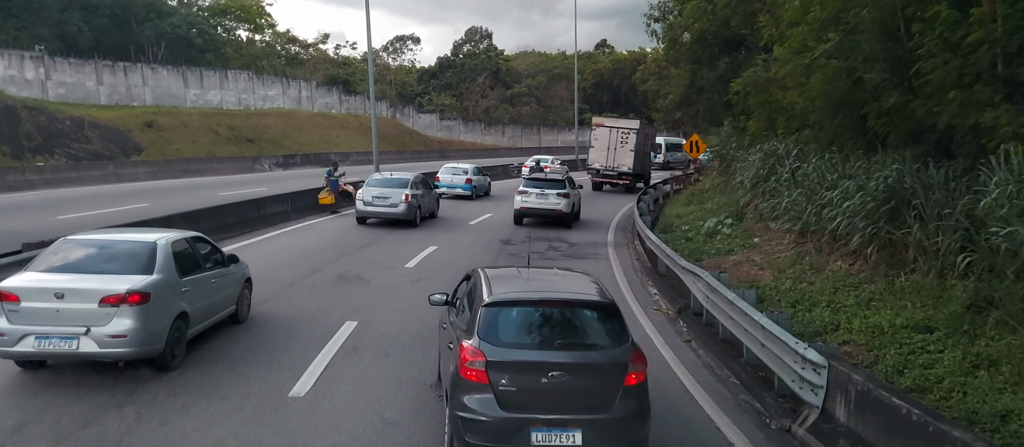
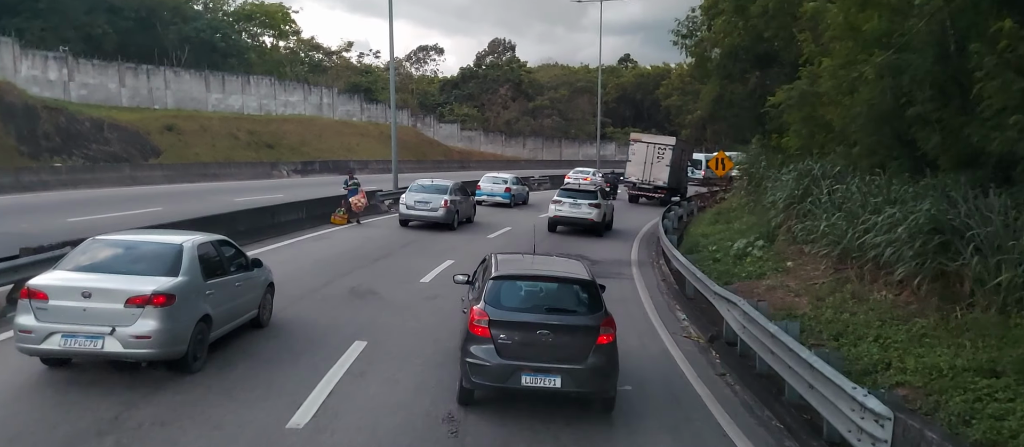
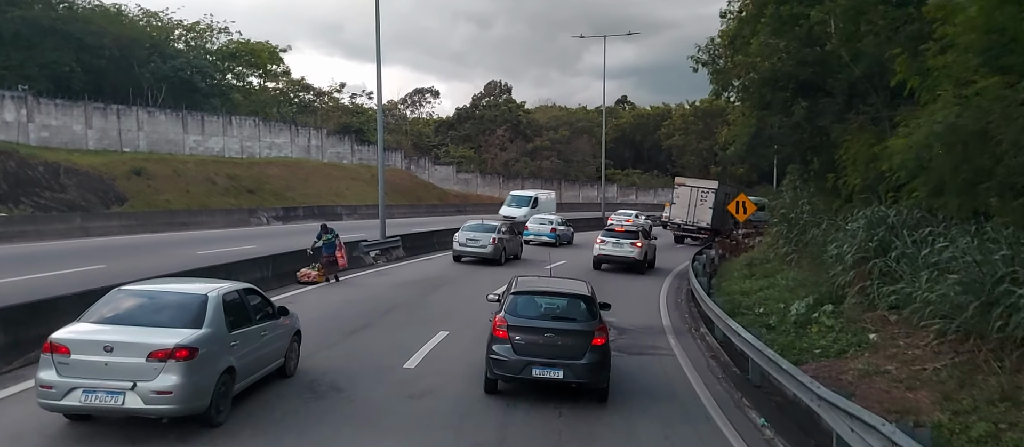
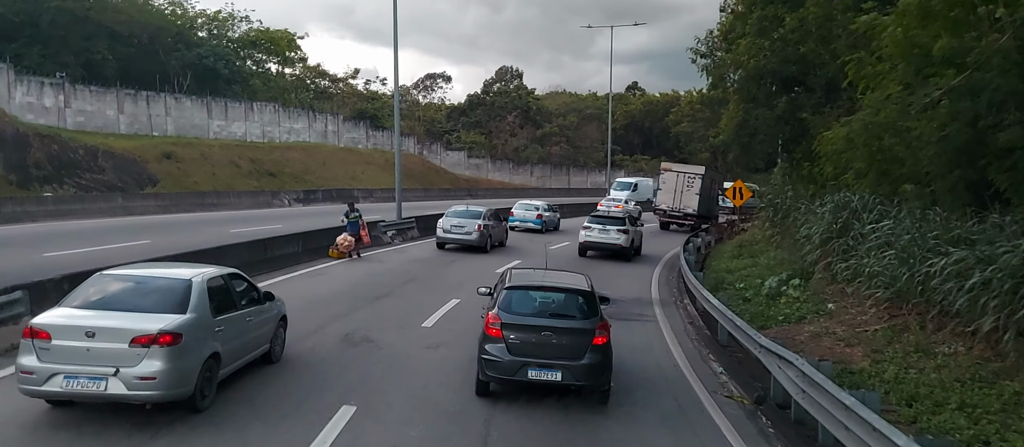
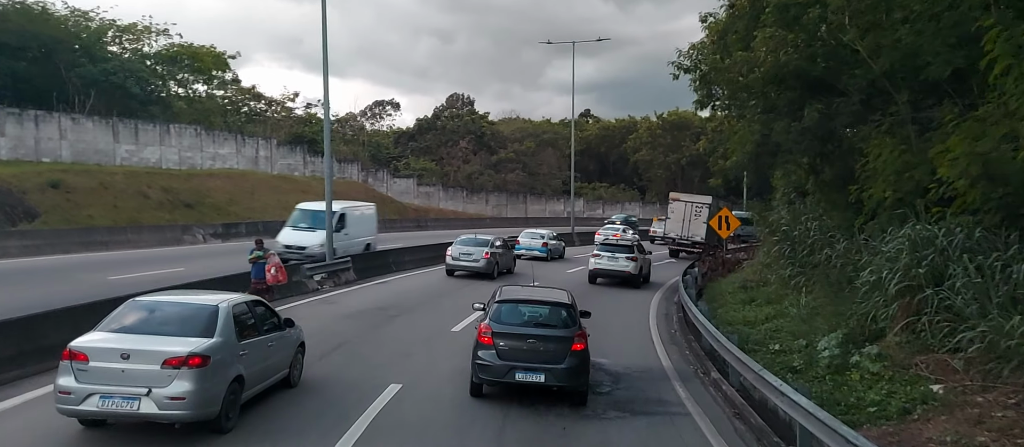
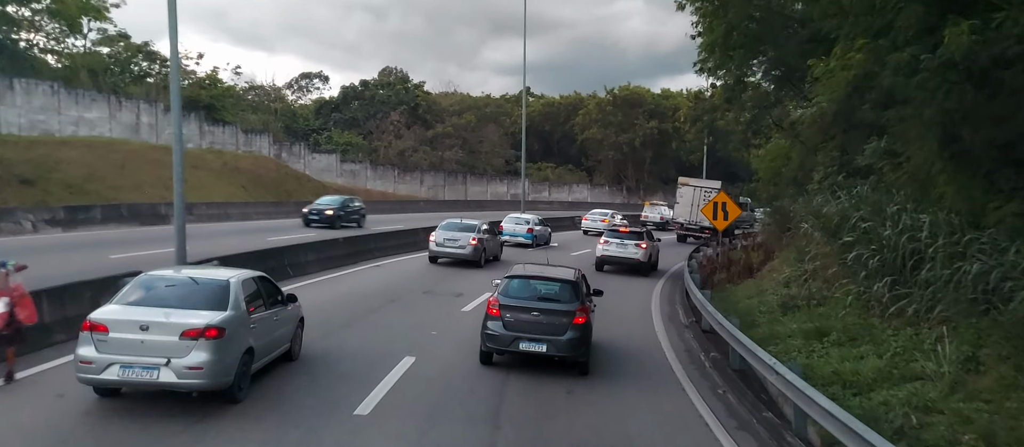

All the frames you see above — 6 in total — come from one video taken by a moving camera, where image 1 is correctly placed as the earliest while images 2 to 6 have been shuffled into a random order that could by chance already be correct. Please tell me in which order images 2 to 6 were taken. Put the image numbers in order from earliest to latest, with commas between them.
2, 4, 3, 5, 6
